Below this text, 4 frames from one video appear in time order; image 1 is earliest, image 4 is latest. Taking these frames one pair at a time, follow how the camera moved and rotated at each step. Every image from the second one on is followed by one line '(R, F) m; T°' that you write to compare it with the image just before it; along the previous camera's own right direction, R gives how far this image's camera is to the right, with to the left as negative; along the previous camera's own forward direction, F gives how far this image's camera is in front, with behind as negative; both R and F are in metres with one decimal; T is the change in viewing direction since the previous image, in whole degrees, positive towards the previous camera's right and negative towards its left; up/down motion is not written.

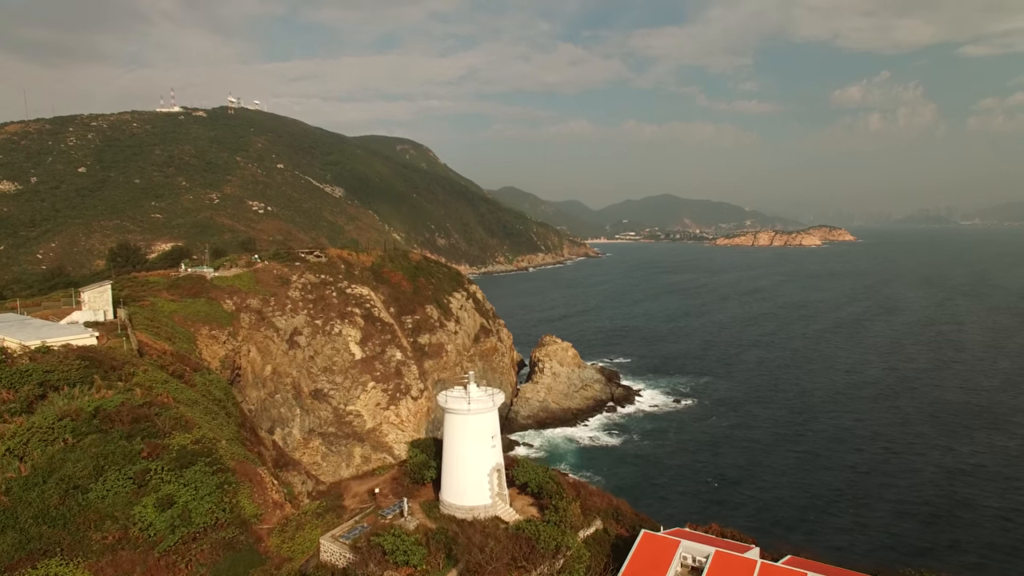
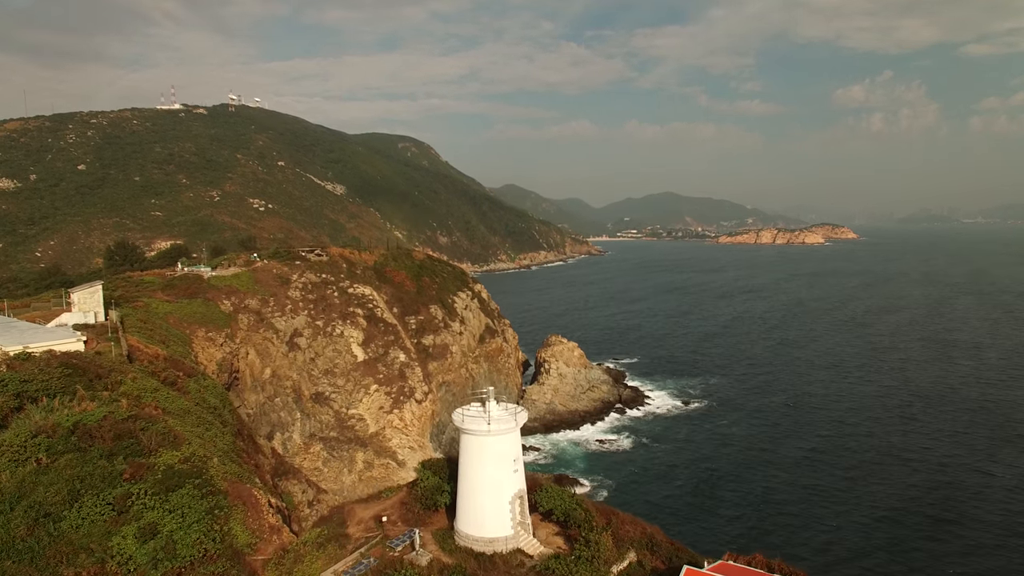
(-0.4, +1.1) m; 0°
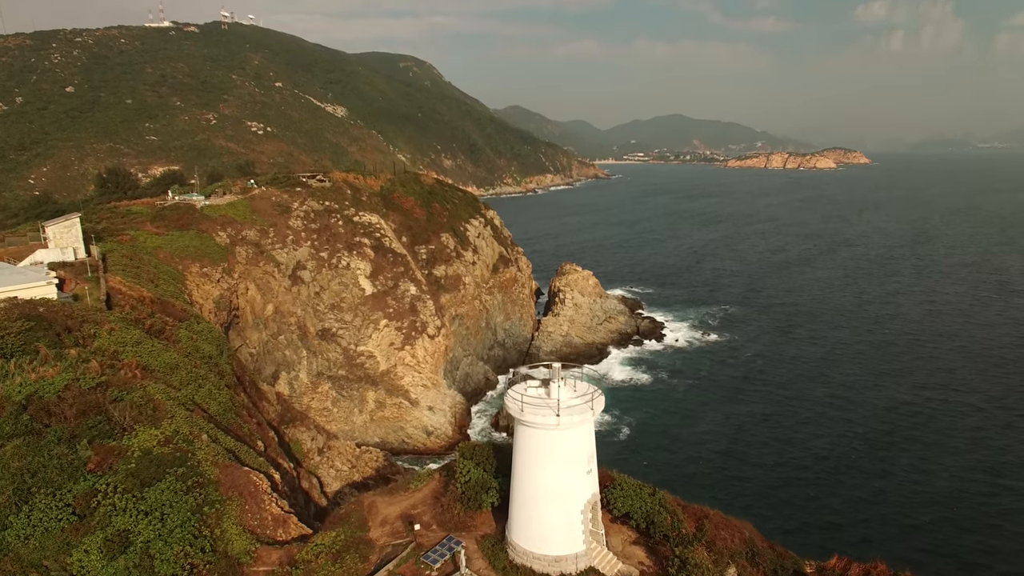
(-0.8, +2.5) m; -1°
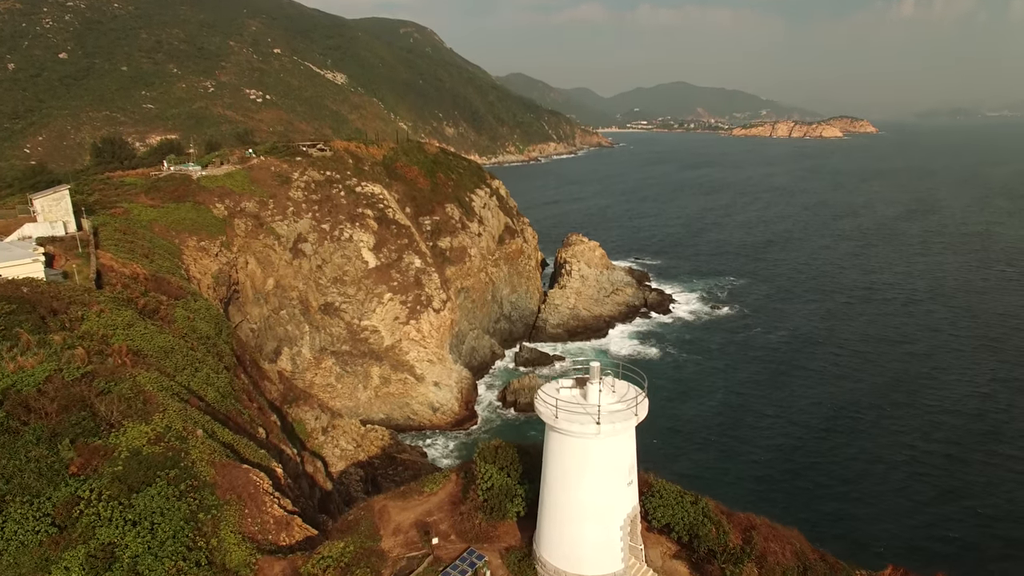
(-0.3, +0.9) m; 0°
